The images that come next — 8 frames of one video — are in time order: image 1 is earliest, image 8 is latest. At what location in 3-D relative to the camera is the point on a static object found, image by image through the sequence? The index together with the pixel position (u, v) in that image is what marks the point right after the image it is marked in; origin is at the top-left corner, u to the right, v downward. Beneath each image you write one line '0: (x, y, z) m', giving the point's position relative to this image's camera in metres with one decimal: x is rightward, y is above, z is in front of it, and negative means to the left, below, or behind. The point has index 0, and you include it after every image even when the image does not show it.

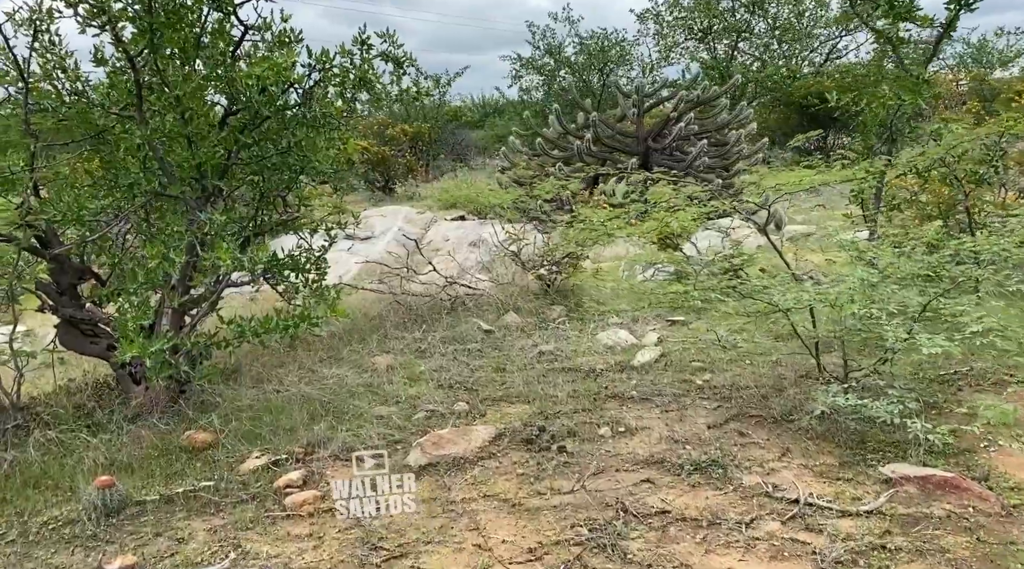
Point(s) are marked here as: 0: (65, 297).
0: (-2.1, -0.1, +4.4) m
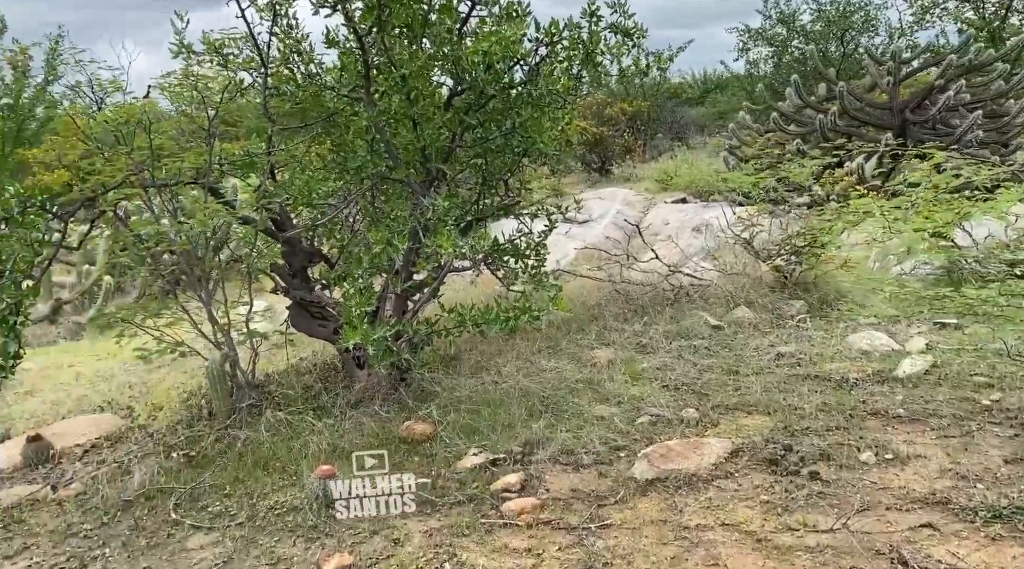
0: (-1.0, 0.0, +4.5) m
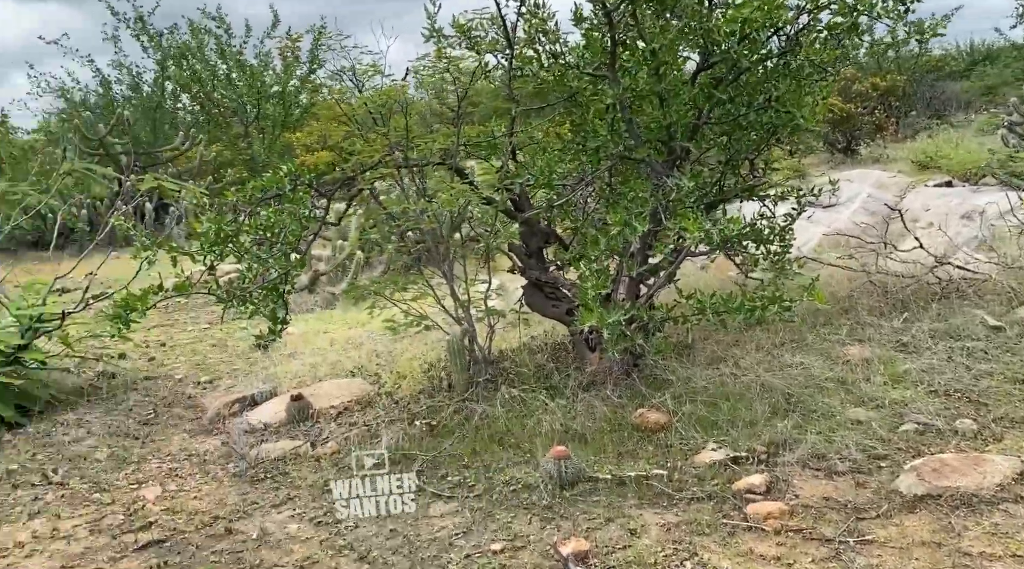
0: (+0.1, +0.1, +4.5) m
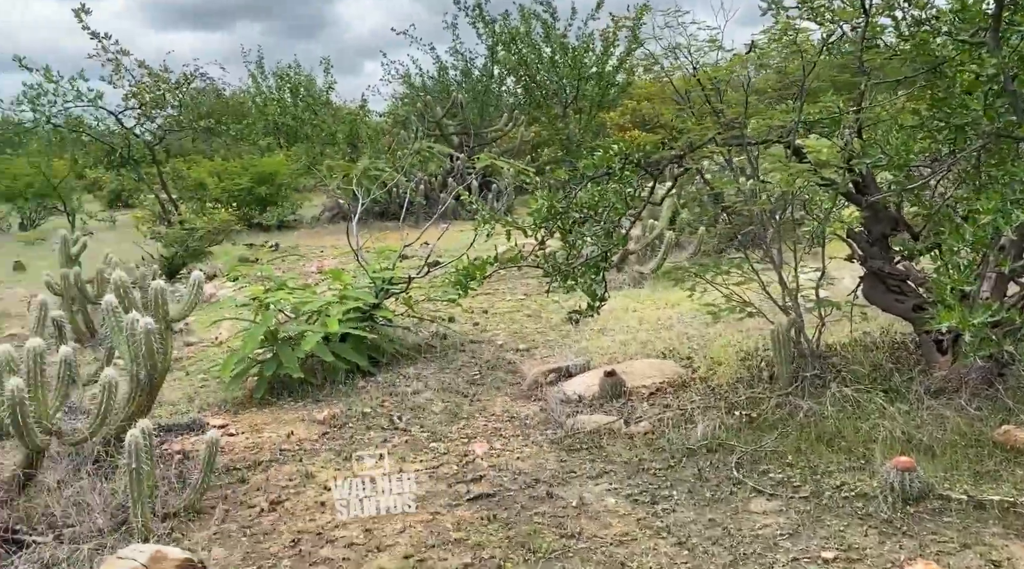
0: (+1.6, +0.2, +4.1) m
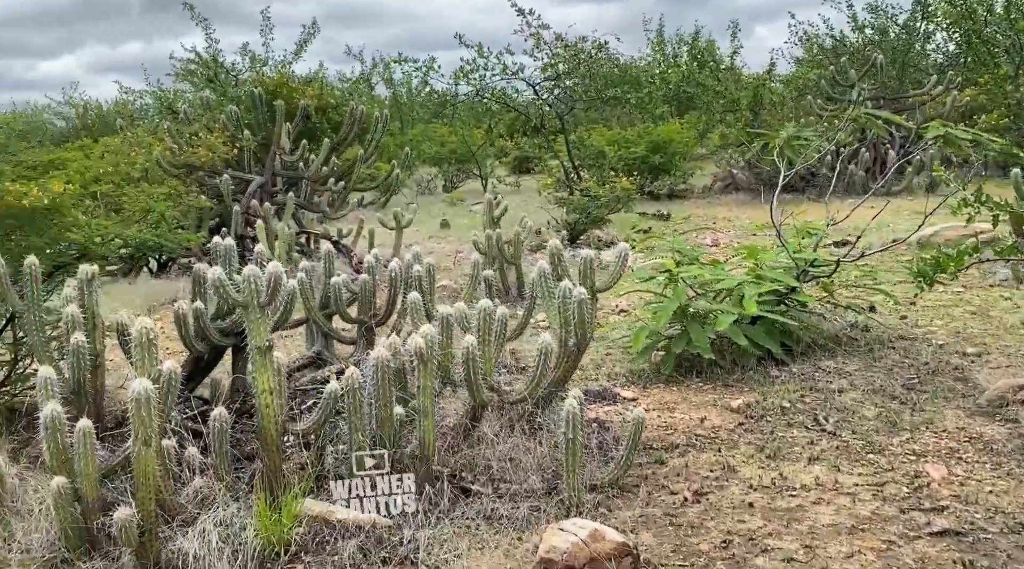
0: (+3.3, +0.1, +2.9) m
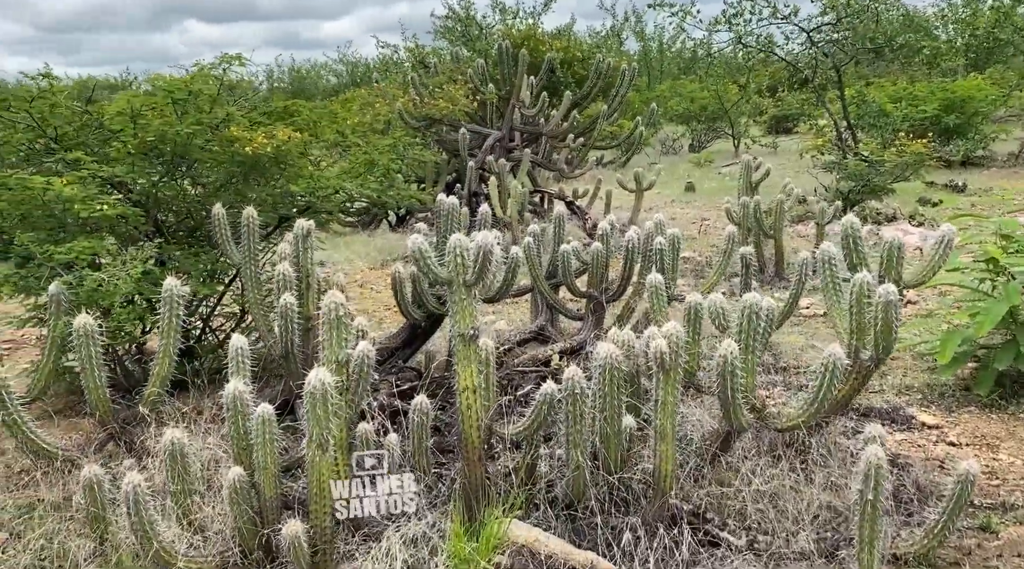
0: (+3.8, -0.1, +1.1) m
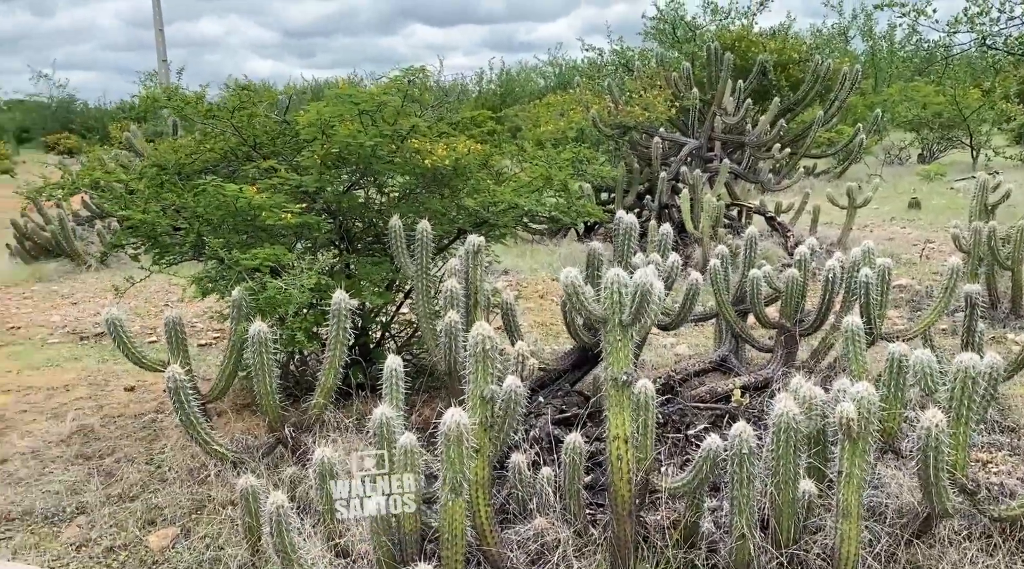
0: (+3.7, -0.4, 0.0) m
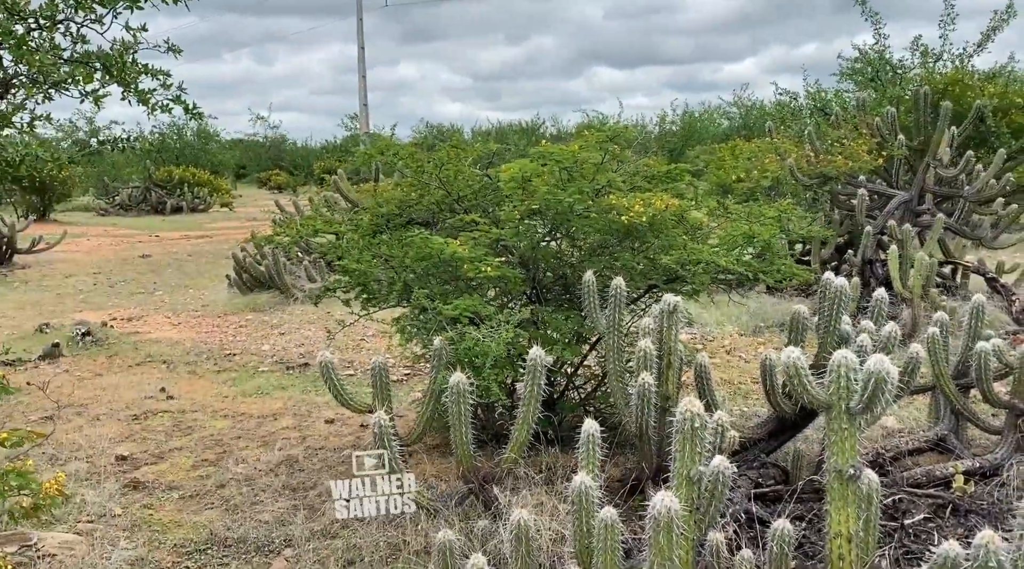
0: (+3.7, -0.7, -0.9) m
